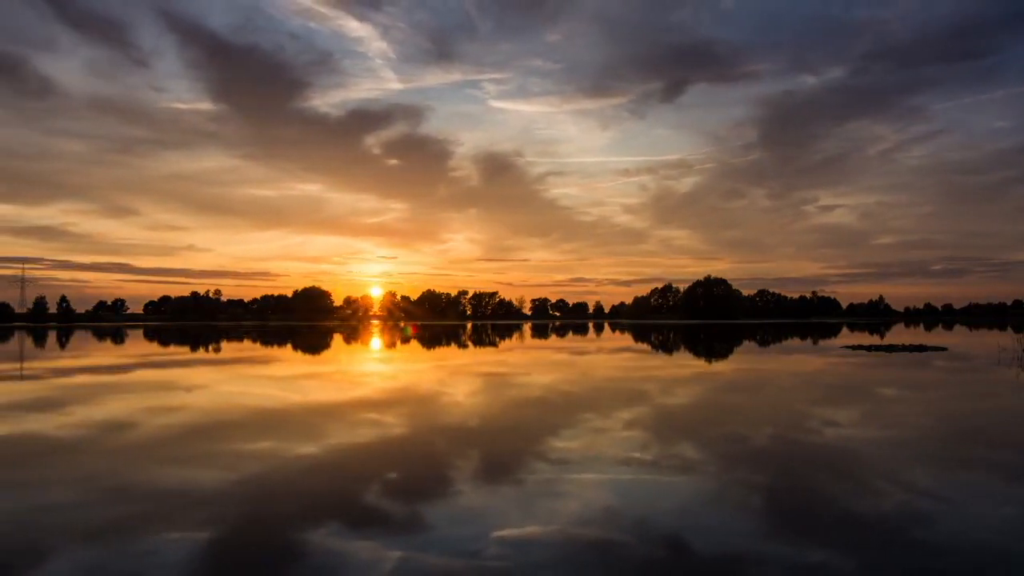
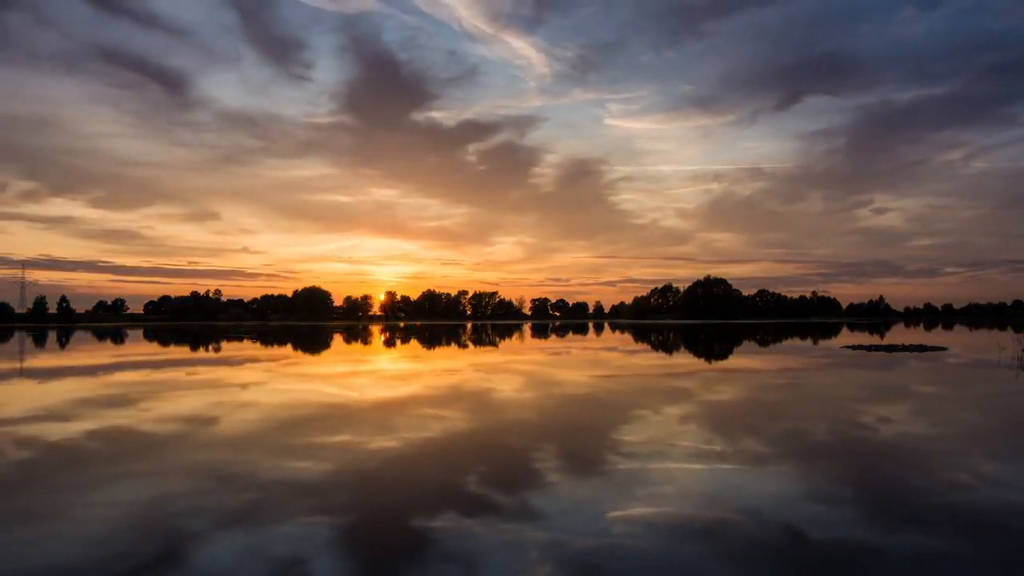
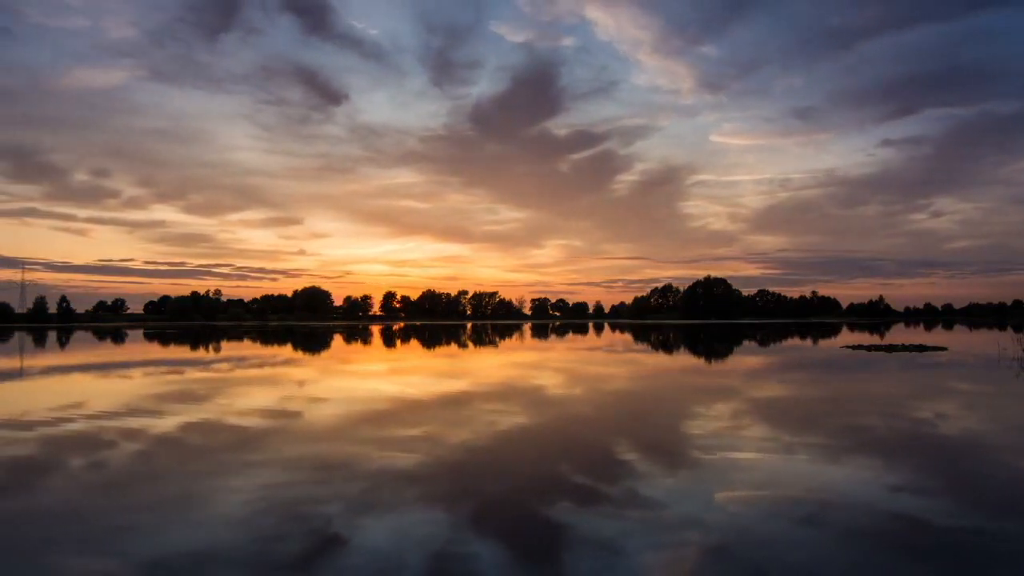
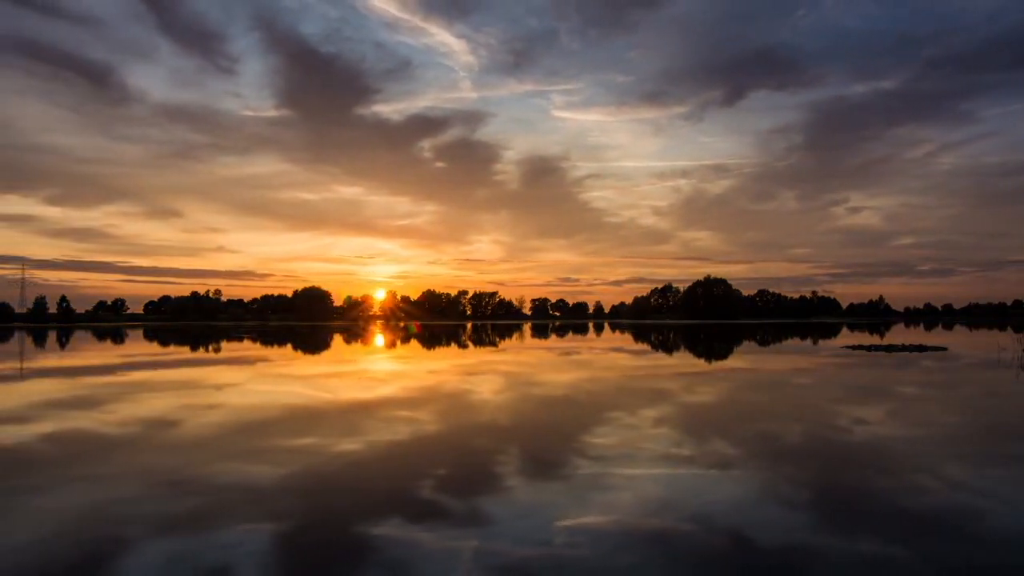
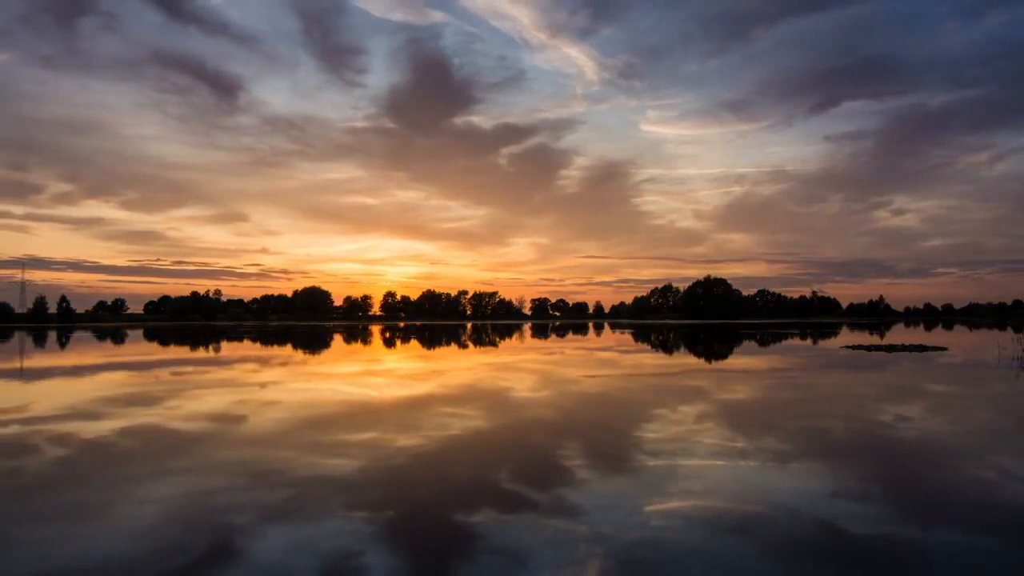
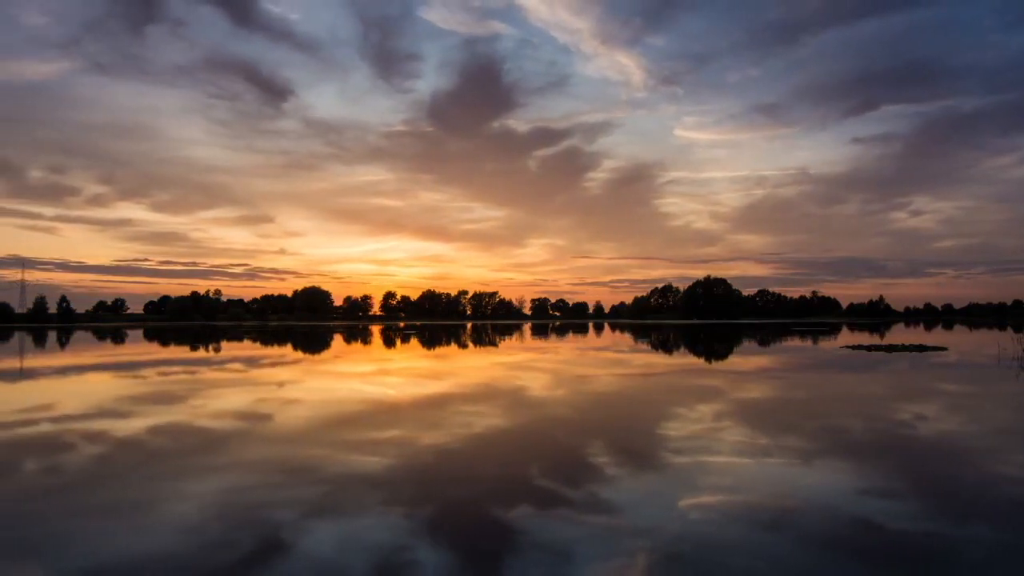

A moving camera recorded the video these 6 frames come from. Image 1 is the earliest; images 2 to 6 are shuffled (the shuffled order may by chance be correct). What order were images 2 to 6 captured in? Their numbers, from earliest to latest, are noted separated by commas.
4, 2, 5, 6, 3
